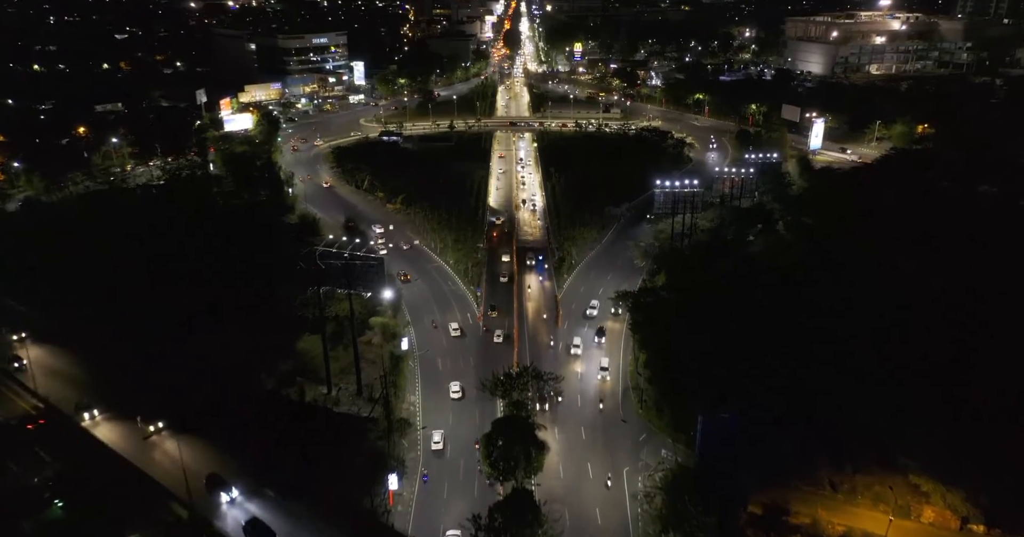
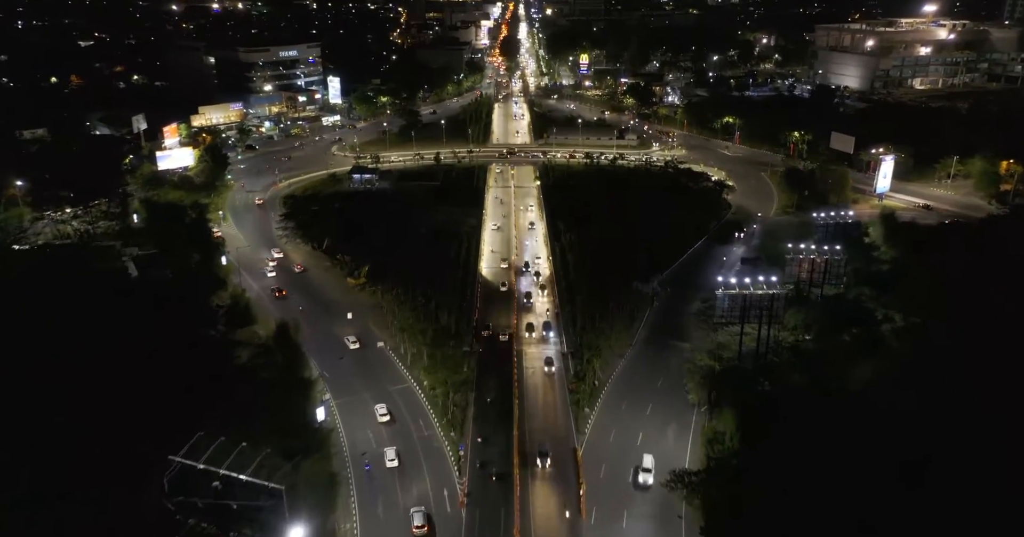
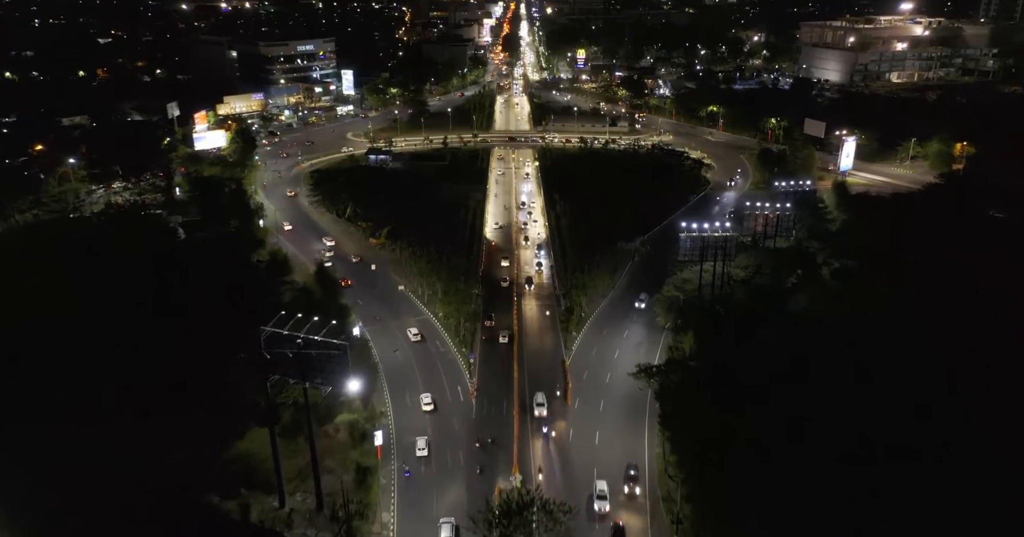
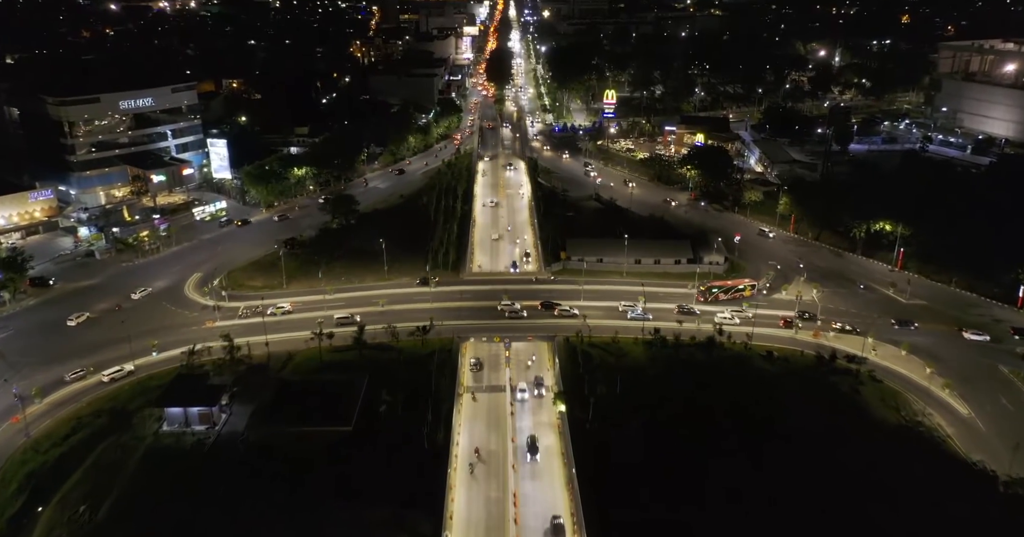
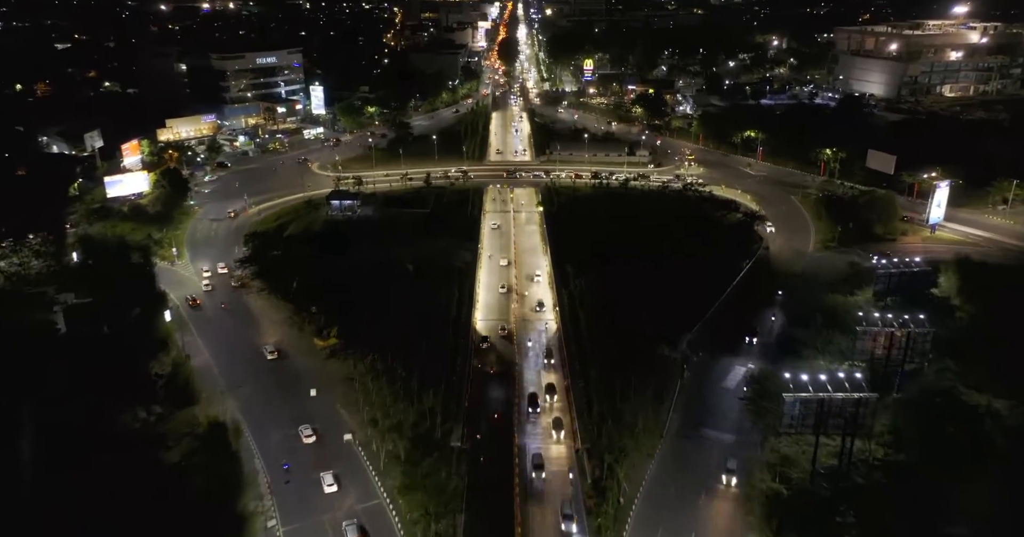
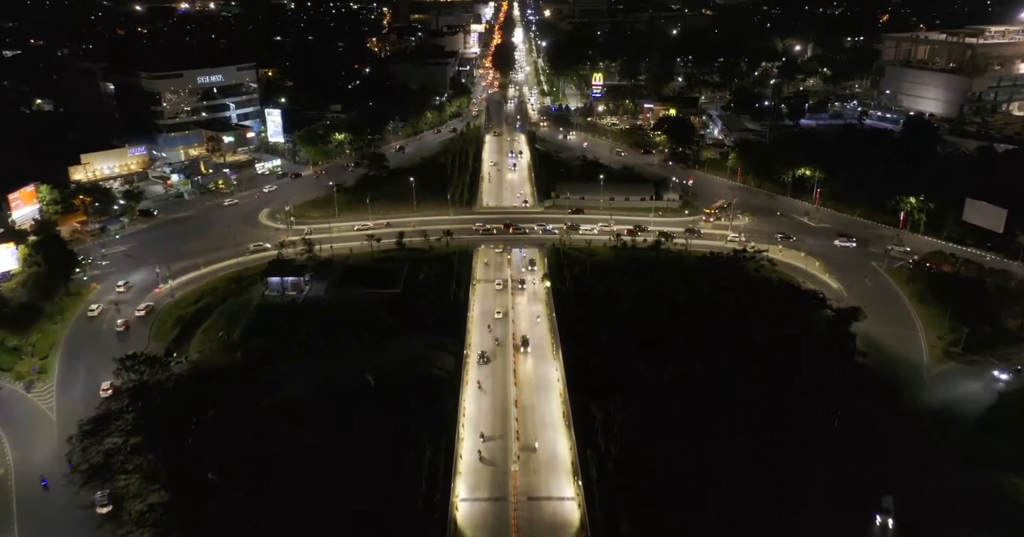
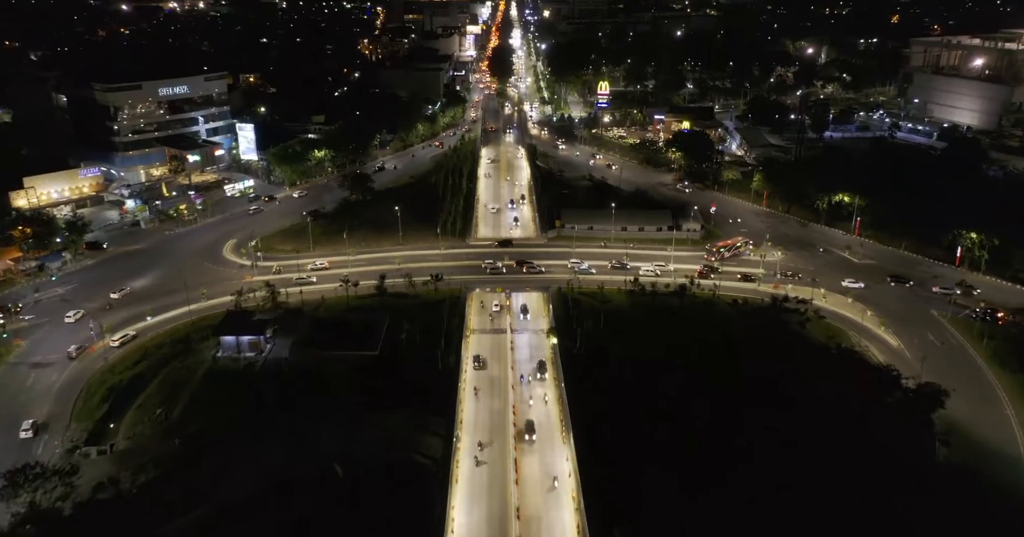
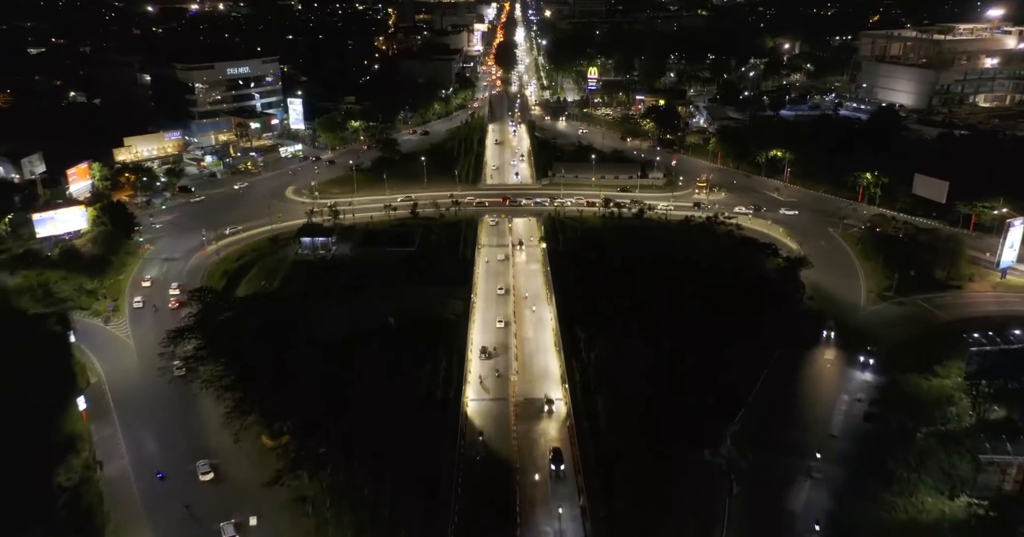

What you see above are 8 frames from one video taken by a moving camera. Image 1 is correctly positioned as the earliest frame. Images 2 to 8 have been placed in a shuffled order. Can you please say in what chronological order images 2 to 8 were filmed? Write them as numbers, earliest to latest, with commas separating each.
3, 2, 5, 8, 6, 7, 4
